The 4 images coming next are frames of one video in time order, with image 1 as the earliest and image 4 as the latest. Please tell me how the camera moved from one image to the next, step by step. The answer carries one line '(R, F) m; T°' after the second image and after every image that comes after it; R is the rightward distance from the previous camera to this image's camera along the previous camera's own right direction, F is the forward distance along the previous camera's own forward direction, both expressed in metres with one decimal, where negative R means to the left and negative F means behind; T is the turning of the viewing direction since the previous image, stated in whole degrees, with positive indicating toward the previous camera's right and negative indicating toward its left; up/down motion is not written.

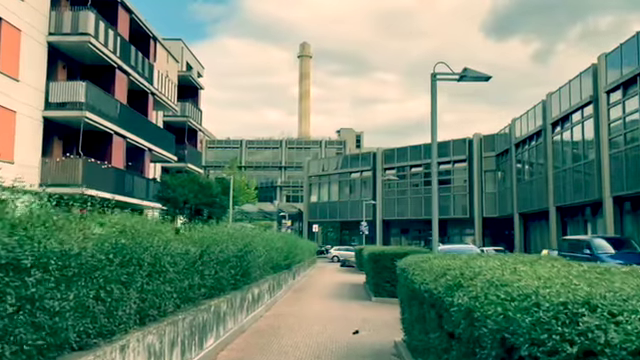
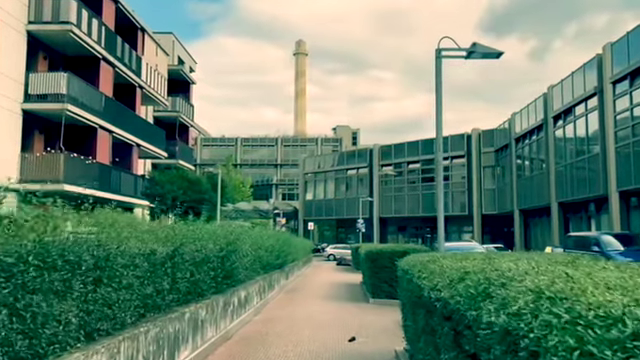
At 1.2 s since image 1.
(+0.1, +1.1) m; 0°
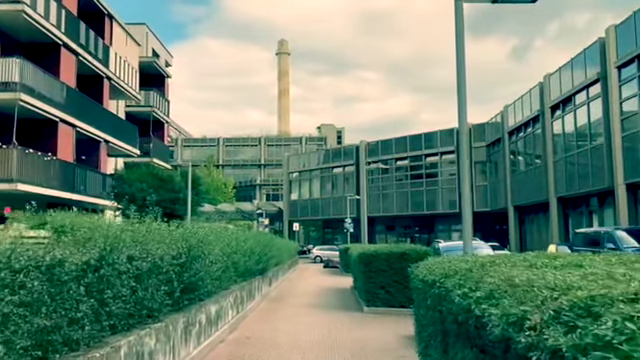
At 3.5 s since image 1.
(0.0, +2.0) m; +2°
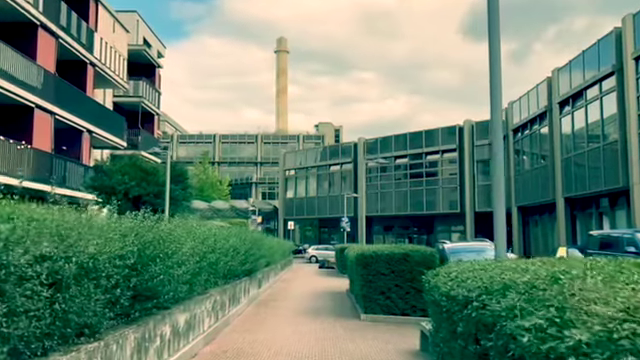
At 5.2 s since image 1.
(+0.1, +1.5) m; 0°
